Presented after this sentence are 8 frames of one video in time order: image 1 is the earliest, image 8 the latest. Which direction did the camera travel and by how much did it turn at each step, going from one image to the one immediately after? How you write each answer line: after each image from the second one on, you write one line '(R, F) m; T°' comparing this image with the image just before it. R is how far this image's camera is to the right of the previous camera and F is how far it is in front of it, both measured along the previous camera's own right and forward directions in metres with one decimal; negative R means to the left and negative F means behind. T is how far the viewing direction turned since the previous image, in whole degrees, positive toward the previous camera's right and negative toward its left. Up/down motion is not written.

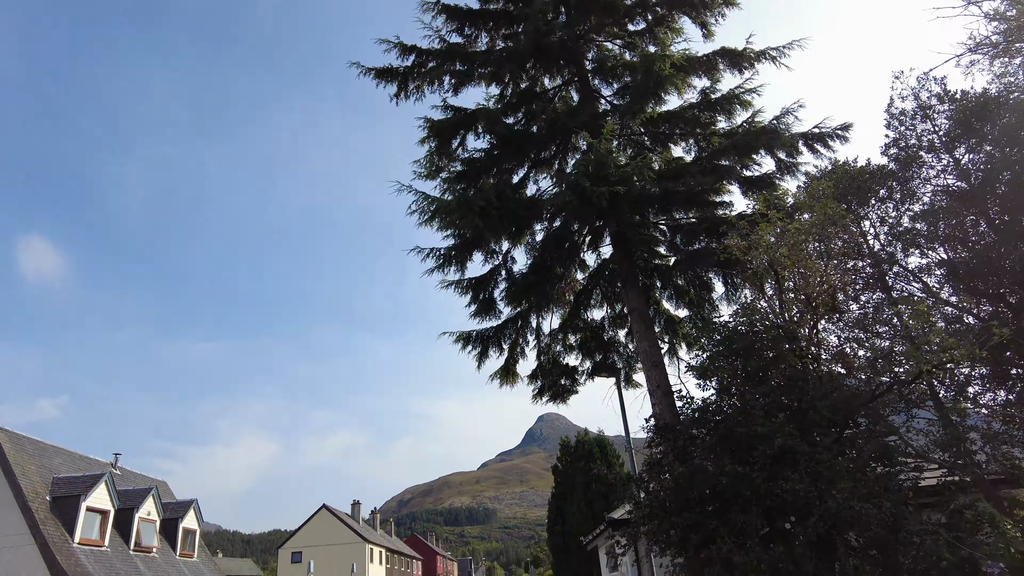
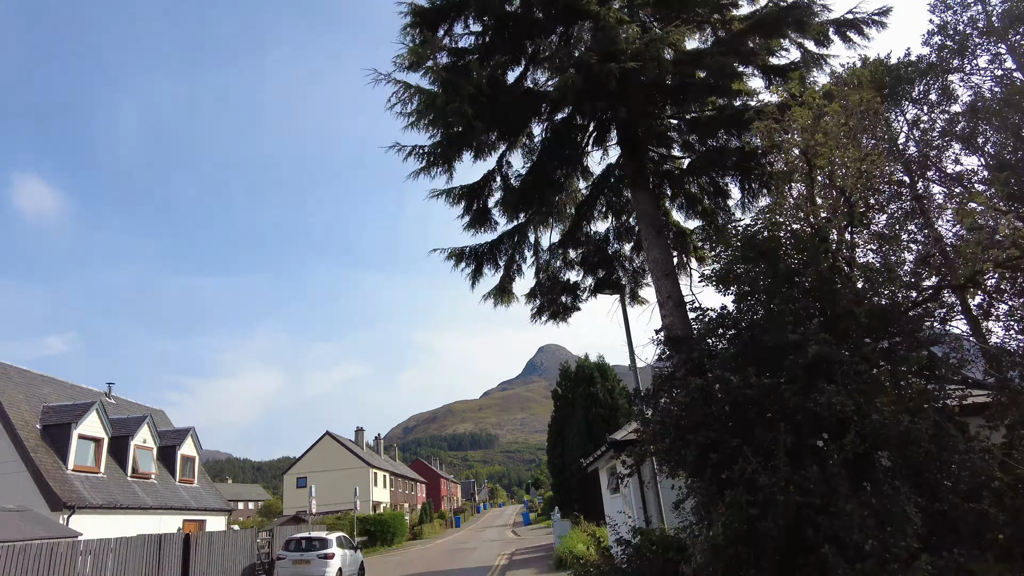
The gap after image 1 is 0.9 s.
(+0.1, +0.9) m; 0°
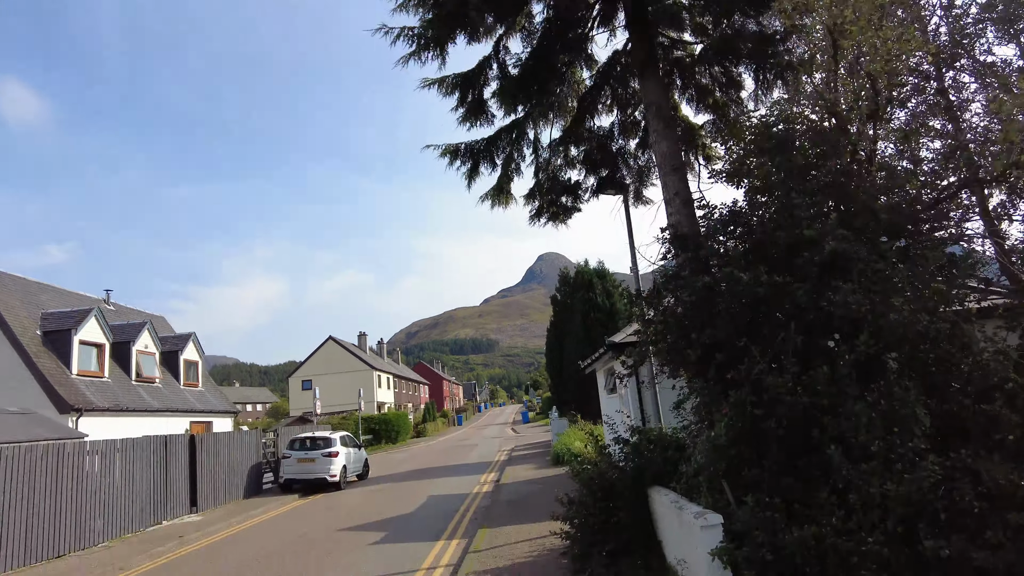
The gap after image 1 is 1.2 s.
(0.0, +0.4) m; 0°
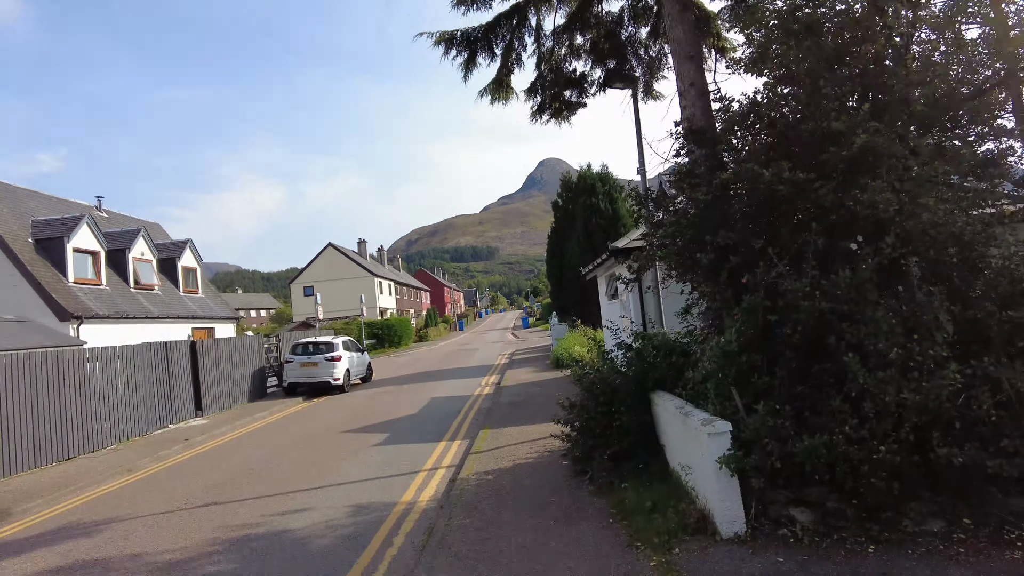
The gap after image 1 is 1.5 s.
(0.0, +0.3) m; 0°
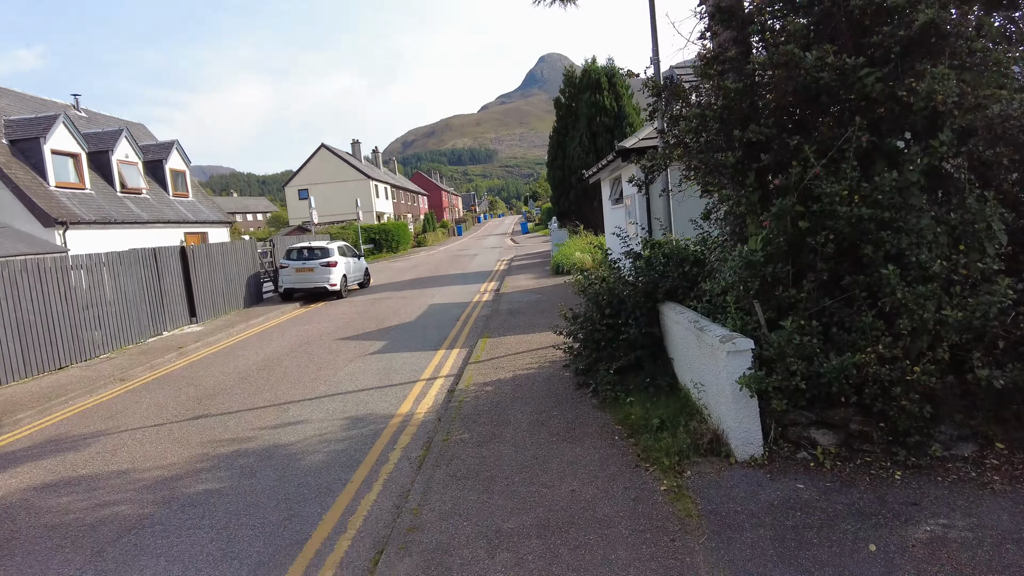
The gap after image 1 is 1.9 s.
(0.0, +0.5) m; 0°
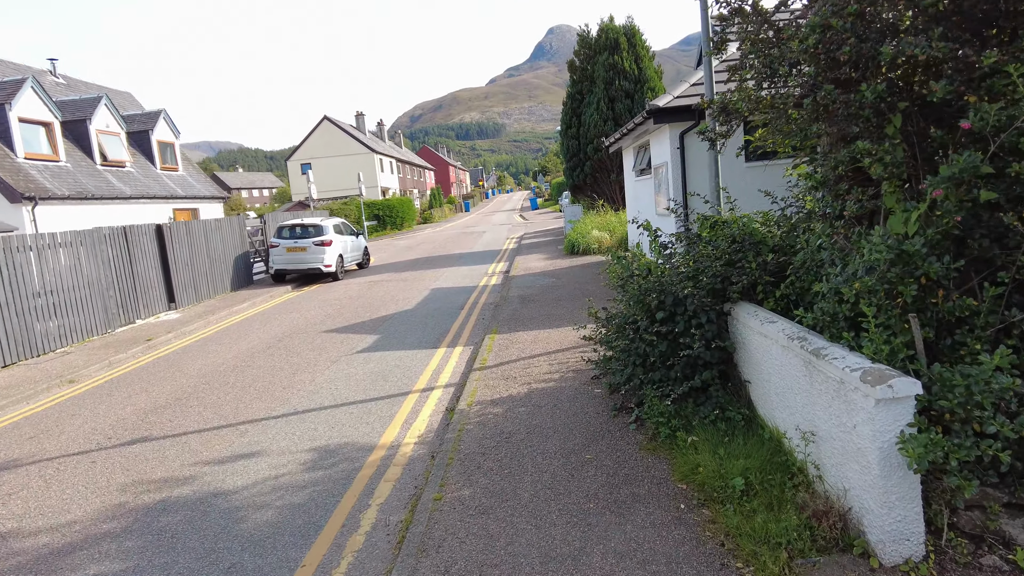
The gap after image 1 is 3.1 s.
(-0.1, +1.5) m; -1°
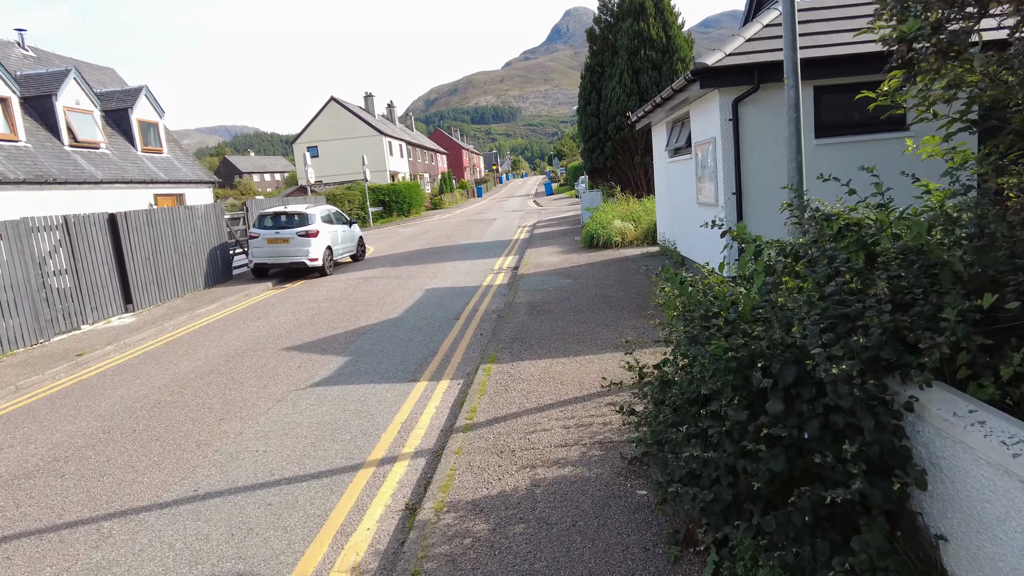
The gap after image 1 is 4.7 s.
(+0.1, +2.0) m; -1°
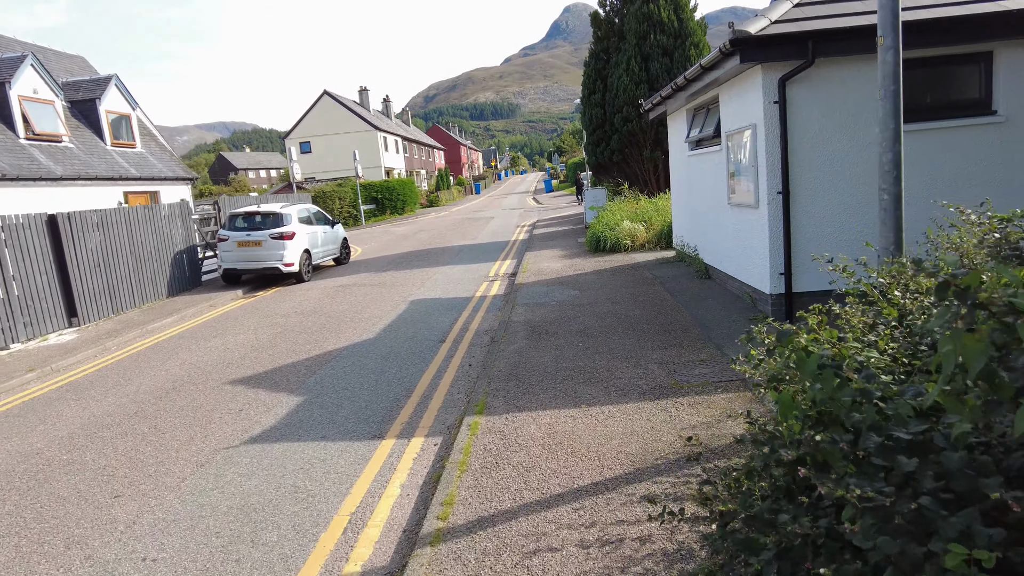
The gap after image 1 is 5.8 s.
(0.0, +1.4) m; 0°
